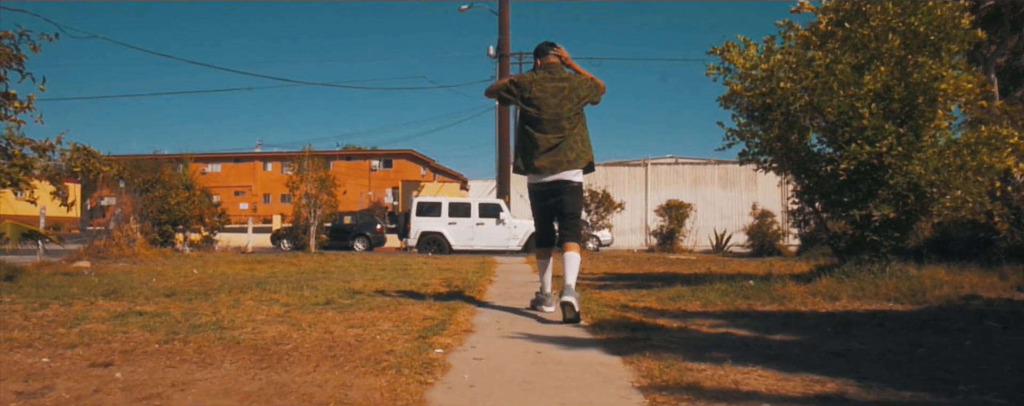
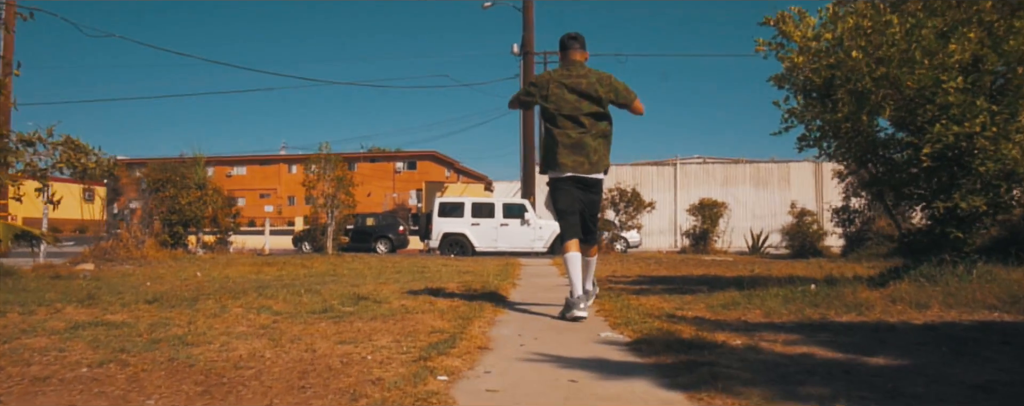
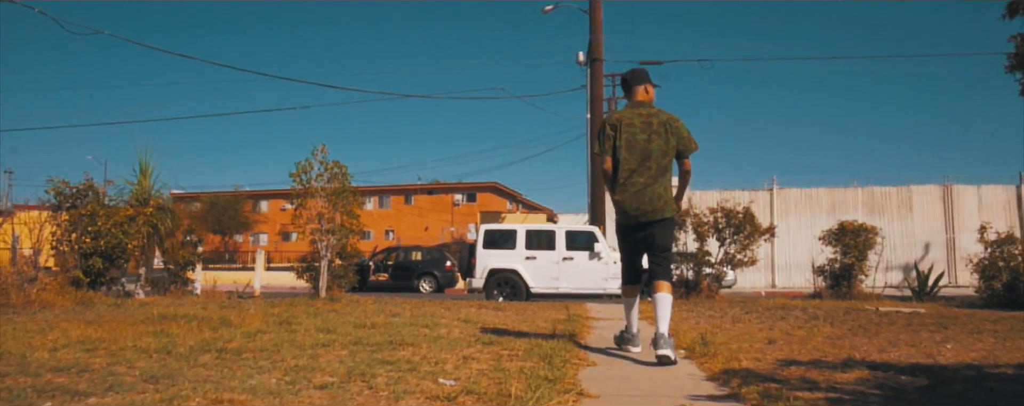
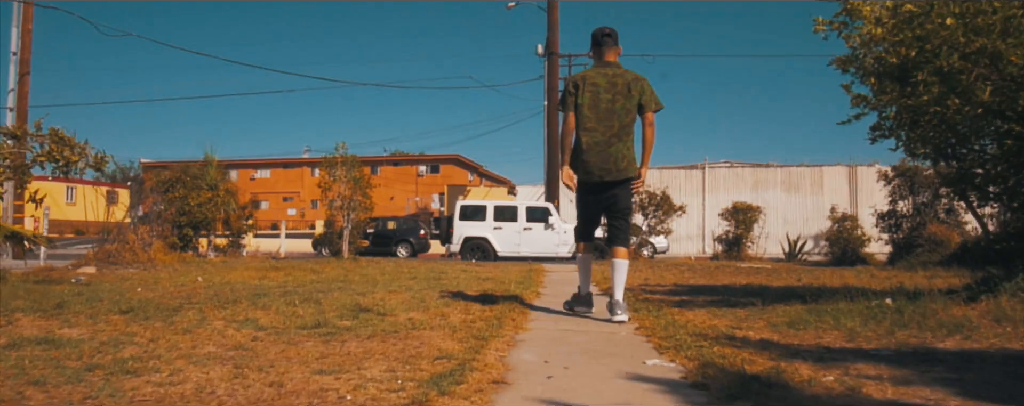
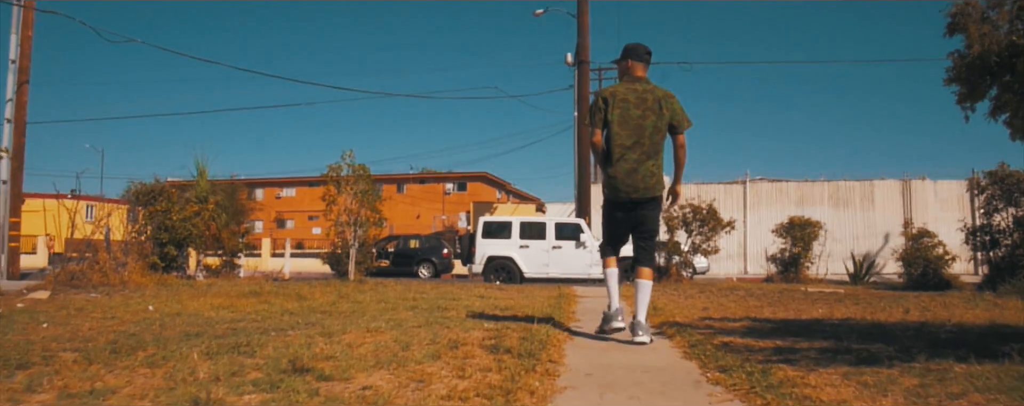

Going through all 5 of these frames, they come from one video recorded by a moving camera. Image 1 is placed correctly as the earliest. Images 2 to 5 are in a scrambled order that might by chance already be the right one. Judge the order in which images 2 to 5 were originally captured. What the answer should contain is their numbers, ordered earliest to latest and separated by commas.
2, 4, 5, 3
